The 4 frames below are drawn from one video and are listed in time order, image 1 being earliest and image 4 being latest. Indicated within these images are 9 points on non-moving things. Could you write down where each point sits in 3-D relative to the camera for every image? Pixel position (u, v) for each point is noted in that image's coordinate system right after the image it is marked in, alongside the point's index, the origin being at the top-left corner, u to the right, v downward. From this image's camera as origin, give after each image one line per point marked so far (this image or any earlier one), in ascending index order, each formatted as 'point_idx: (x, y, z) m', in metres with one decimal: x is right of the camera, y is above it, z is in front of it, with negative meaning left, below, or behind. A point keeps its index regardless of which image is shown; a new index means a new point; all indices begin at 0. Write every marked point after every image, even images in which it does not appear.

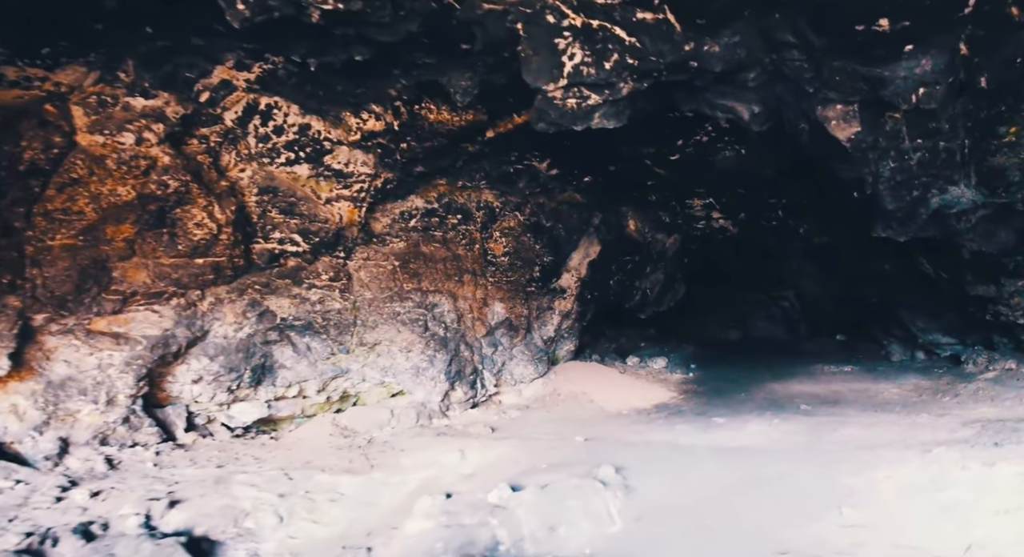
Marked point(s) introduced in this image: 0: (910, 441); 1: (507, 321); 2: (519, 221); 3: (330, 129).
0: (+2.6, -1.1, +4.1) m
1: (-0.1, -0.5, +6.3) m
2: (+0.1, +0.6, +6.3) m
3: (-1.3, +1.1, +4.6) m
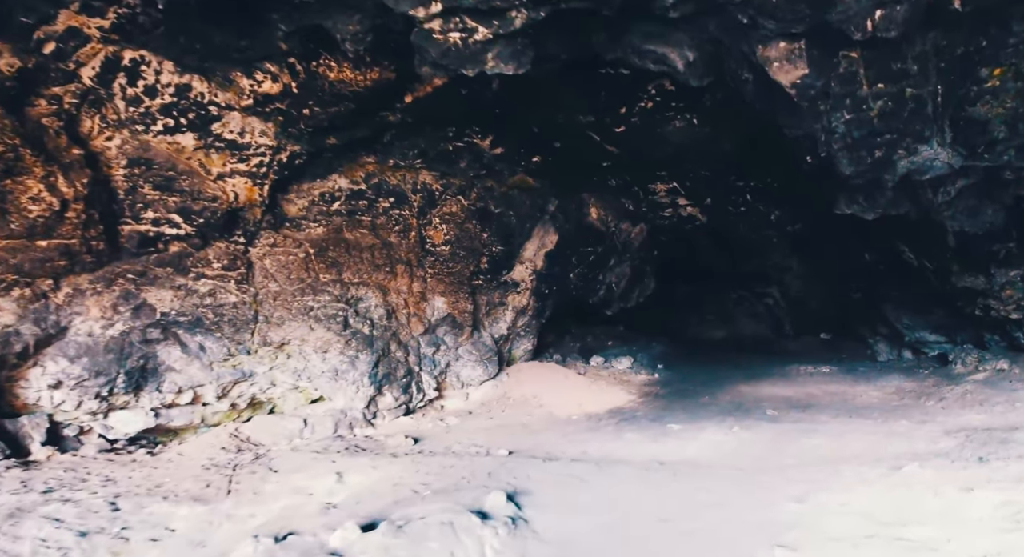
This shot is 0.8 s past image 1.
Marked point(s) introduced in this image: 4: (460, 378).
0: (+2.1, -1.0, +3.5) m
1: (-0.6, -0.4, +5.7) m
2: (-0.4, +0.7, +5.6) m
3: (-1.9, +1.2, +3.9) m
4: (-0.5, -1.0, +5.9) m
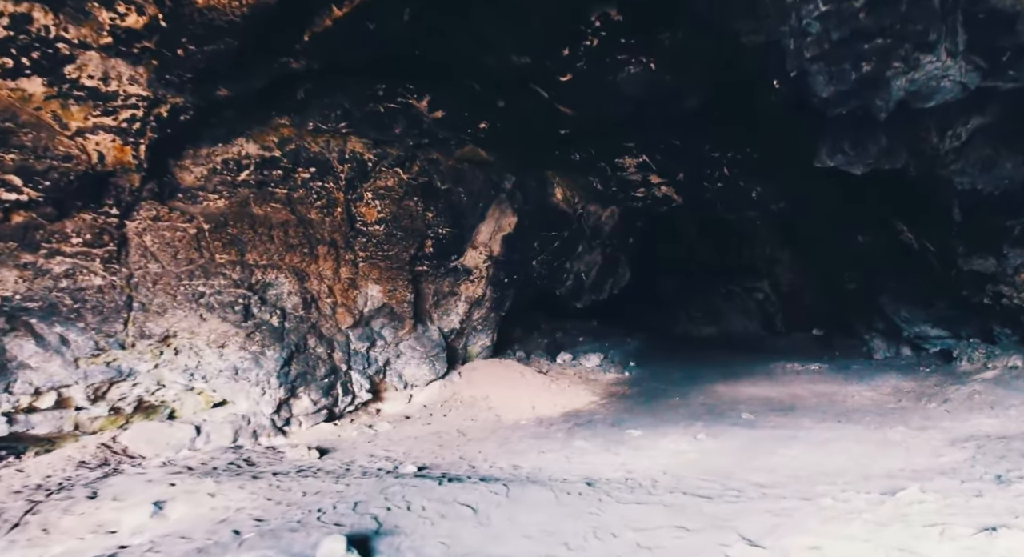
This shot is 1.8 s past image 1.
0: (+1.6, -0.9, +2.8) m
1: (-1.1, -0.2, +4.9) m
2: (-0.9, +0.8, +4.9) m
3: (-2.3, +1.3, +3.2) m
4: (-0.9, -0.8, +5.2) m
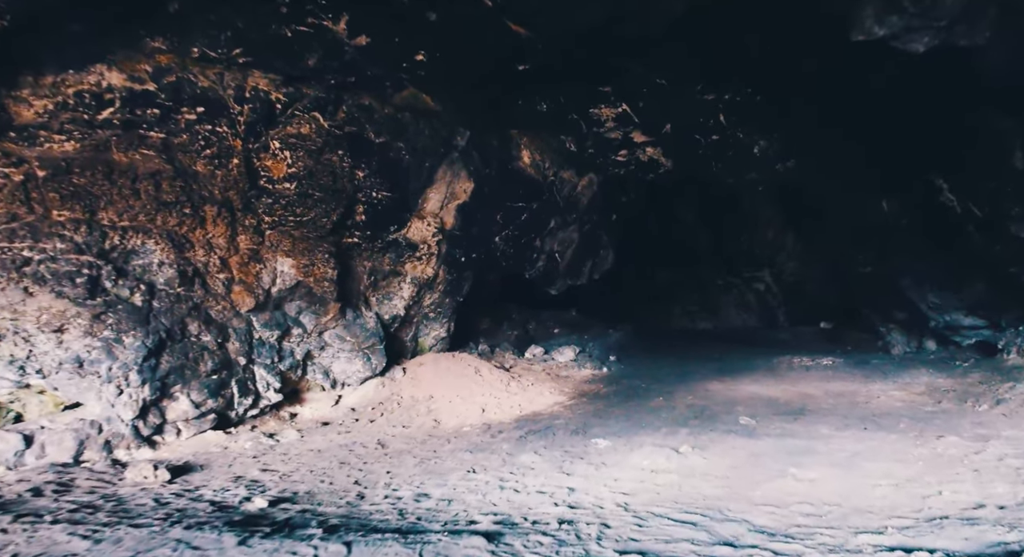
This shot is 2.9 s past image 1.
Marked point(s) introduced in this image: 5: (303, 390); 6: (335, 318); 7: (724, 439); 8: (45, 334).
0: (+1.3, -0.7, +1.9) m
1: (-1.4, -0.1, +4.0) m
2: (-1.2, +1.0, +4.0) m
3: (-2.7, +1.5, +2.3) m
4: (-1.3, -0.7, +4.3) m
5: (-1.4, -0.8, +4.2) m
6: (-1.2, -0.3, +4.3) m
7: (+1.0, -0.8, +3.0) m
8: (-2.3, -0.3, +3.0) m
